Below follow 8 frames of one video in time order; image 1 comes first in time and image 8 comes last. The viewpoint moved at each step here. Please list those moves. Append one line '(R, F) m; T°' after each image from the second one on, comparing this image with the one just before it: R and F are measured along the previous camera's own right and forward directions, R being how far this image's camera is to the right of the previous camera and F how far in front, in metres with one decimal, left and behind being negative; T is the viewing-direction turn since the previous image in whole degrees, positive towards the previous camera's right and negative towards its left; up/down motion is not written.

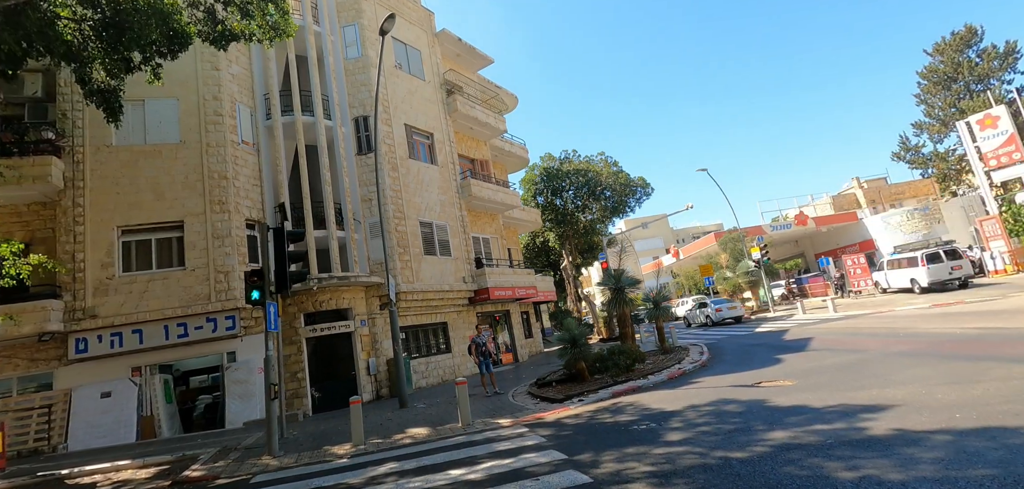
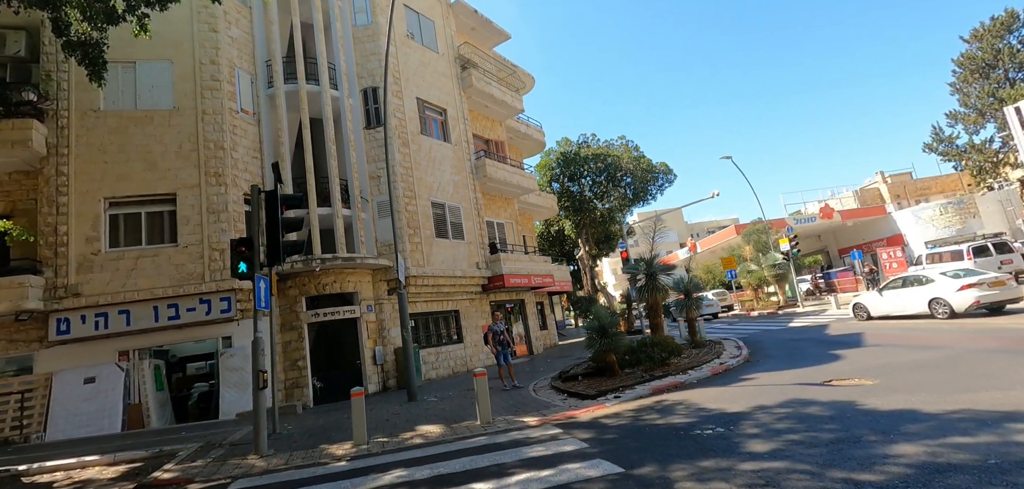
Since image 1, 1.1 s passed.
(-0.3, +1.2) m; -1°
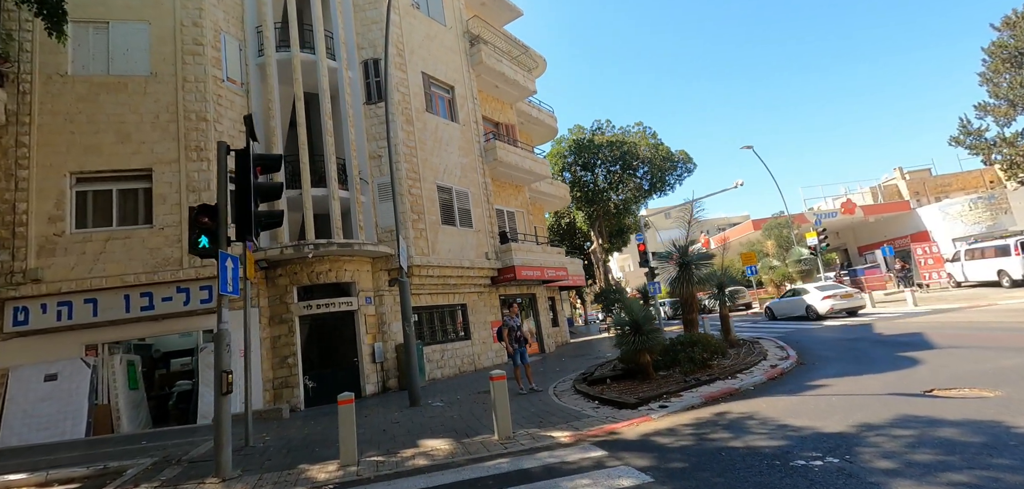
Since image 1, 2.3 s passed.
(-0.3, +1.4) m; 0°
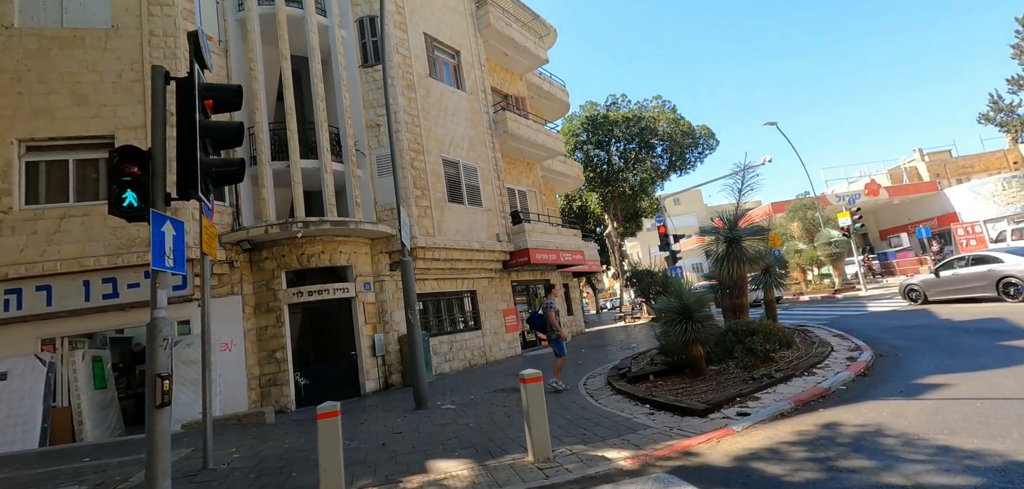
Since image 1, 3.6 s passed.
(-0.3, +1.5) m; 0°
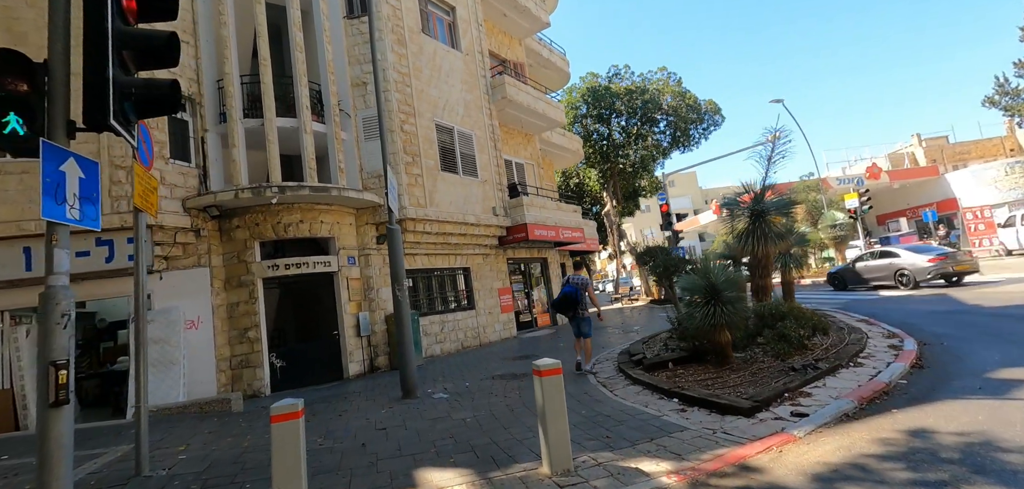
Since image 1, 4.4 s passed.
(-0.2, +1.0) m; +1°
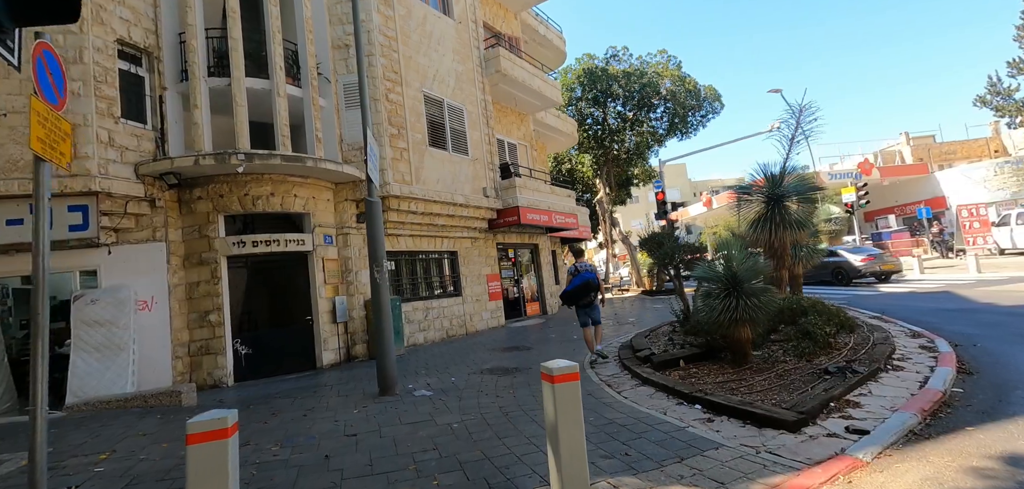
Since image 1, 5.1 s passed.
(-0.1, +0.8) m; +2°
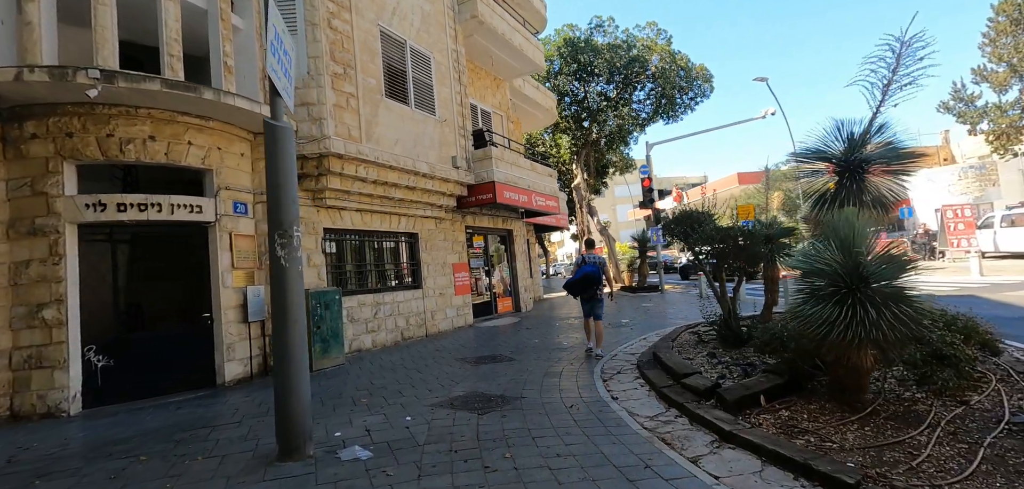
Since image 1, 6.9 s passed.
(-0.3, +2.3) m; +5°
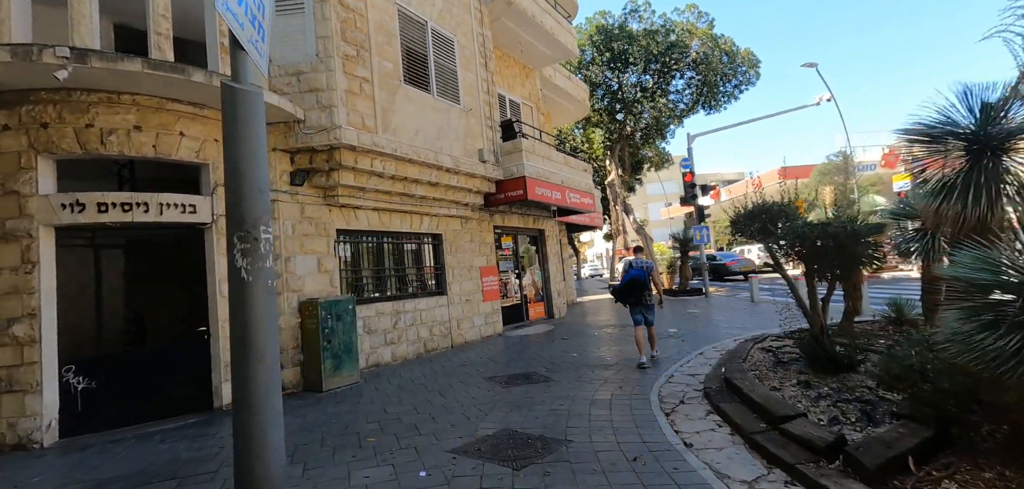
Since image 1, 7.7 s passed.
(-0.1, +1.0) m; -3°
